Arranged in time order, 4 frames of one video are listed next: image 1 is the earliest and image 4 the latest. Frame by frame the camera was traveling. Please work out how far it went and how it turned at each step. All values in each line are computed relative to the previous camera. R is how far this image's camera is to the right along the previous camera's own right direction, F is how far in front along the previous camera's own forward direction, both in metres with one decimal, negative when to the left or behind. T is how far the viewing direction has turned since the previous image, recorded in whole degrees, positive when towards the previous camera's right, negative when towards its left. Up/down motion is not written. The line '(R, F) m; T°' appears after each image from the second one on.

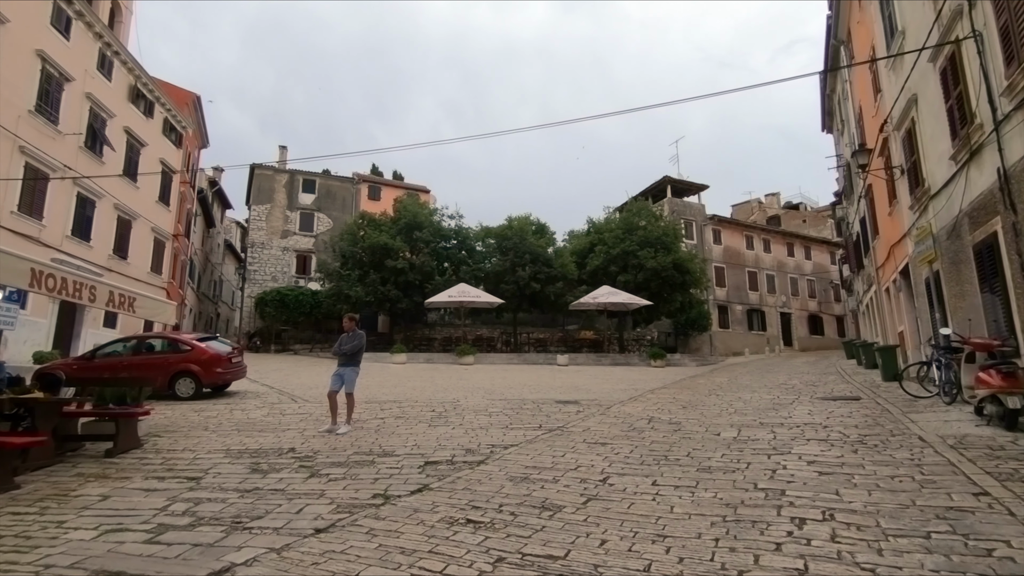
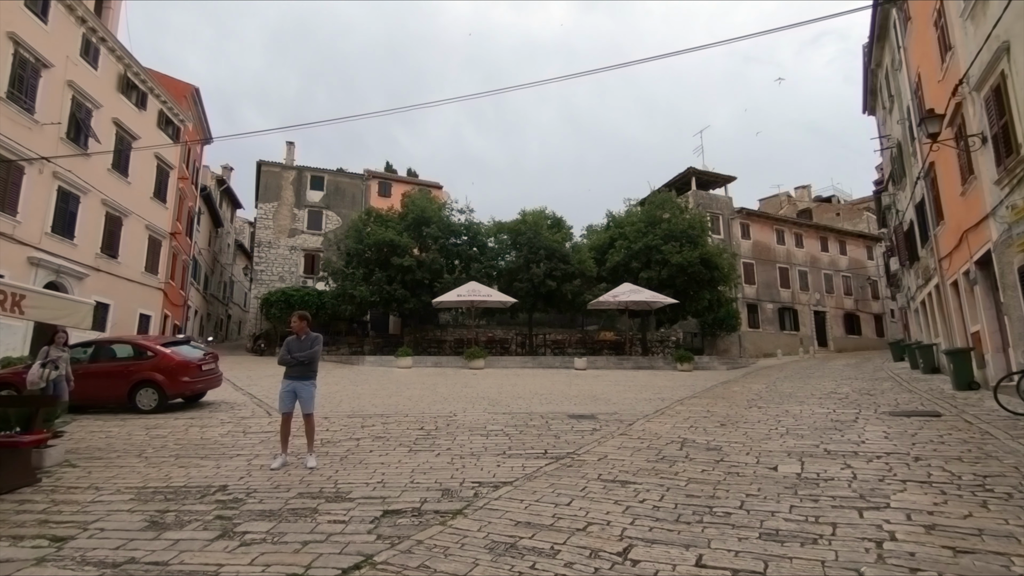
(+0.3, +1.6) m; -2°
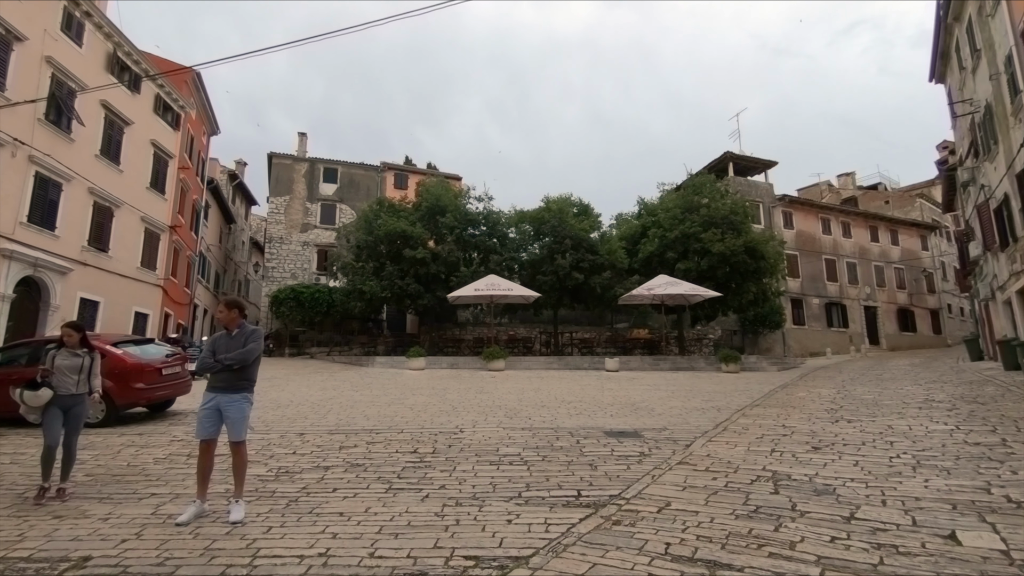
(+0.1, +2.1) m; -3°
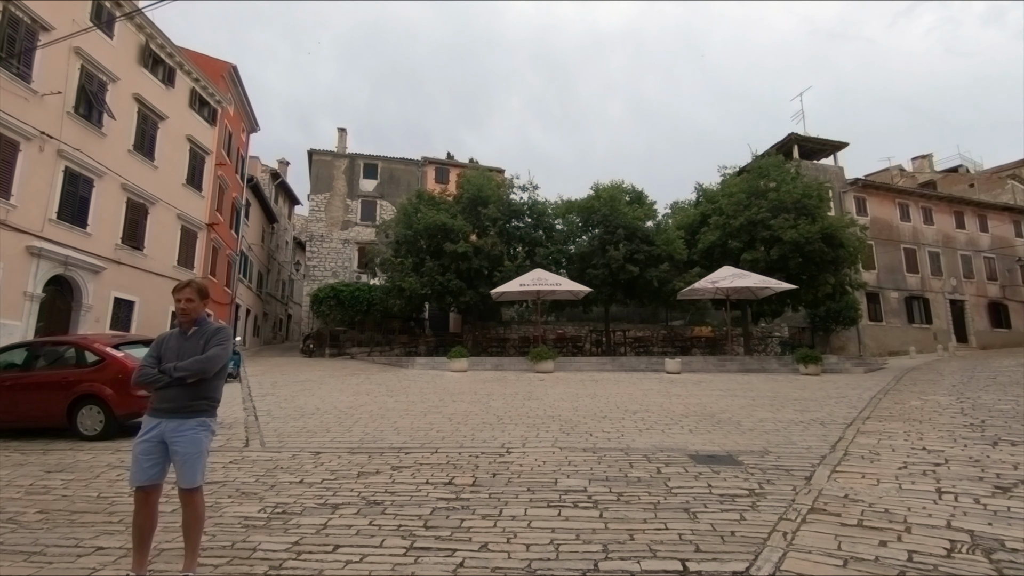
(-0.2, +1.5) m; -5°
